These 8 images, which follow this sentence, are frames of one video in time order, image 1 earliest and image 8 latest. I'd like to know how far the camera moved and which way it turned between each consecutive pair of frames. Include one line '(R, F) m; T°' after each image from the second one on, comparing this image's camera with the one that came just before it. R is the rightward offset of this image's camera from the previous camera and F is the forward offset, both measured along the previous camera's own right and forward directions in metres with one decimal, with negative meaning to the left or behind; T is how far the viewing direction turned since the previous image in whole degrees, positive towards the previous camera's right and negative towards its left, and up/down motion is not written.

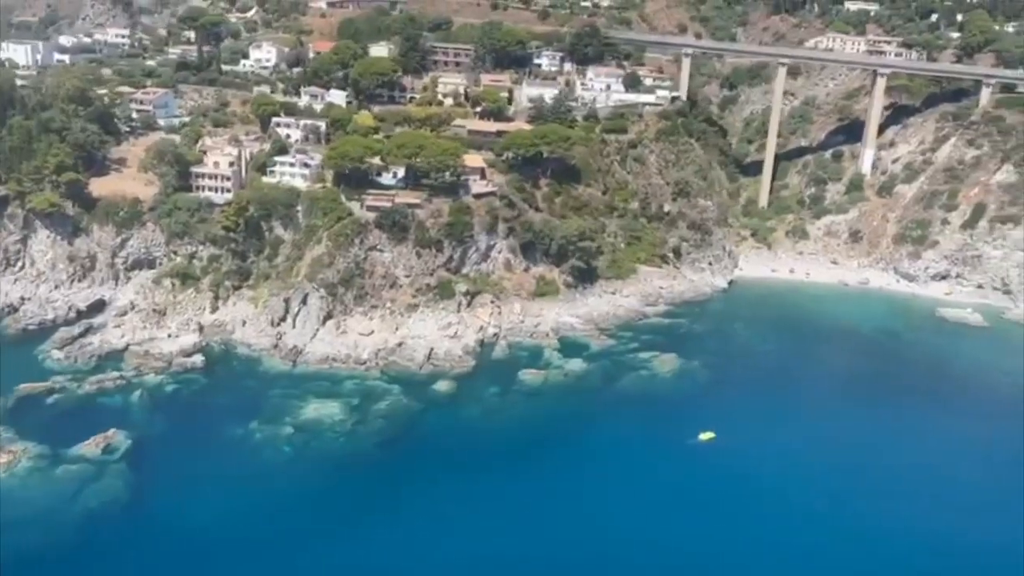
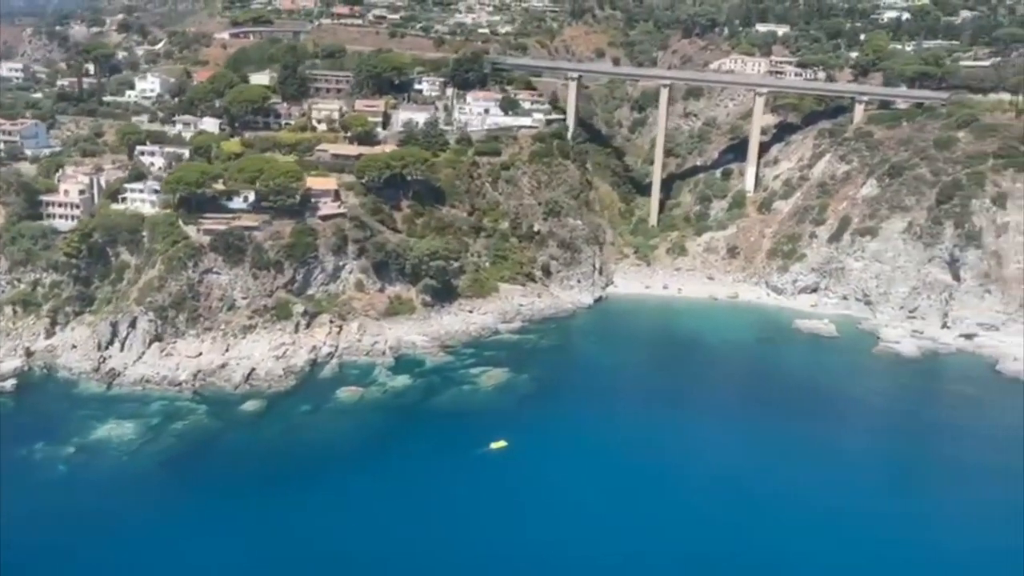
(+5.3, -0.6) m; +1°
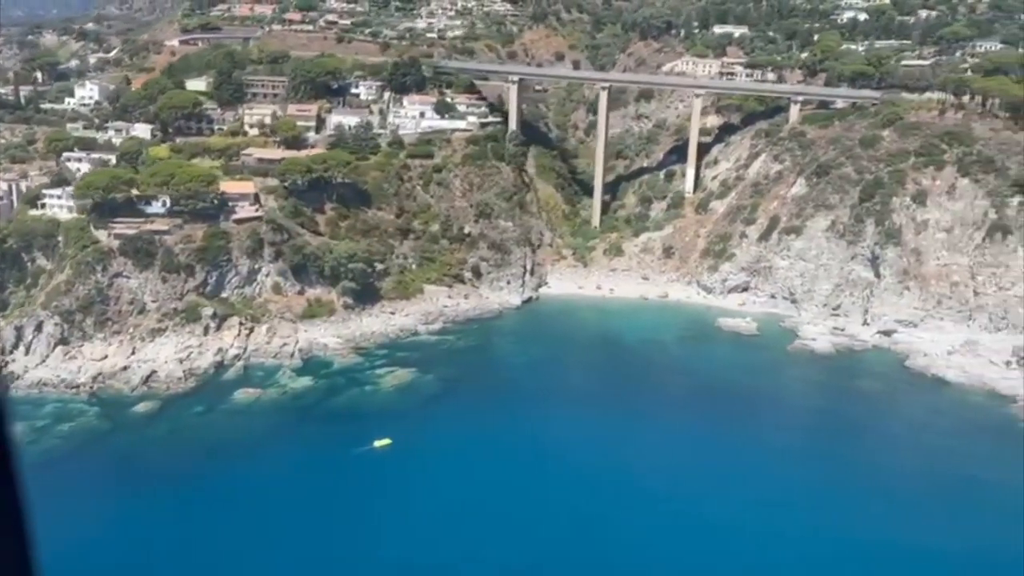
(+3.3, -0.3) m; 0°
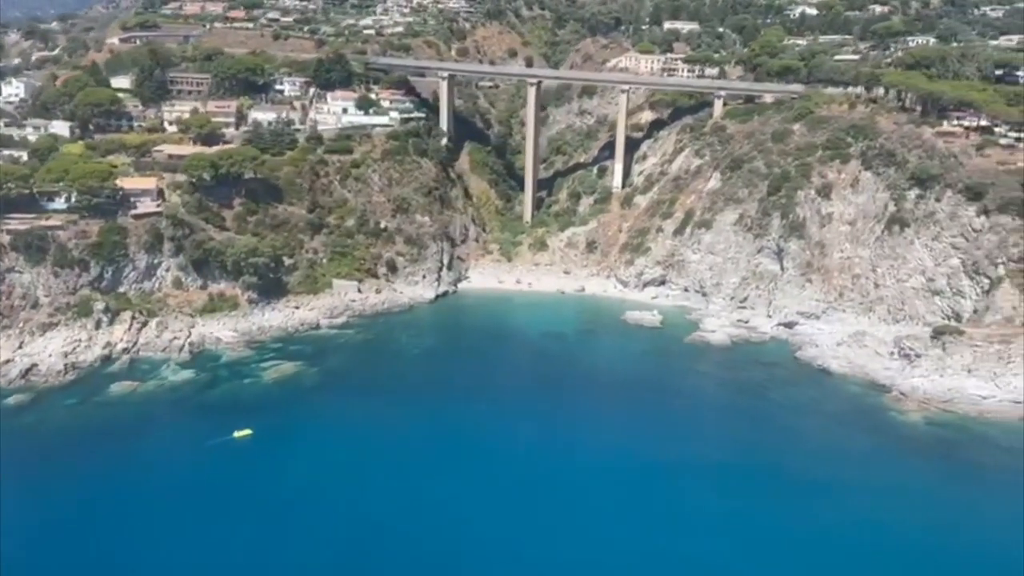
(+4.0, -0.3) m; 0°
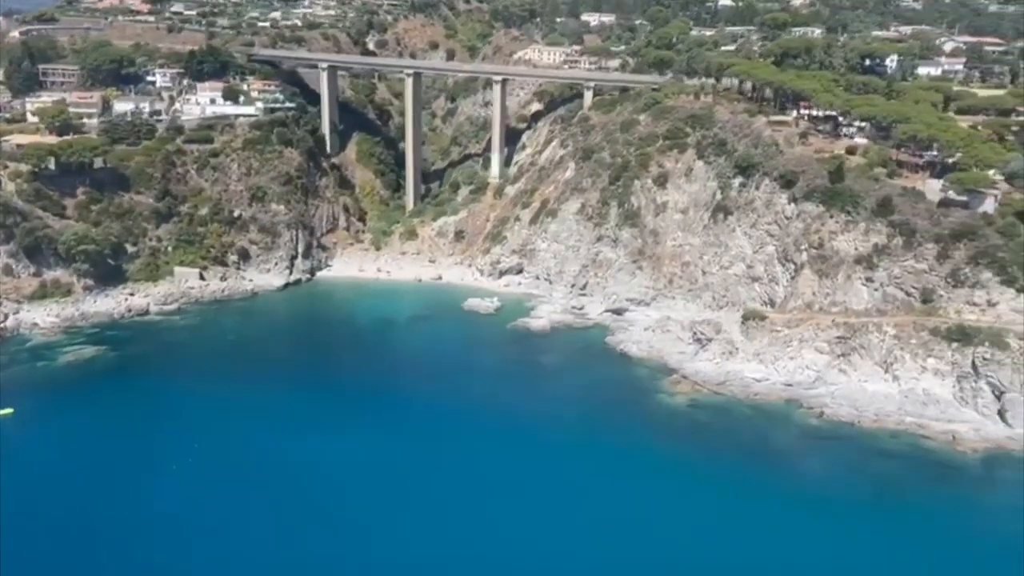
(+7.3, -0.6) m; 0°
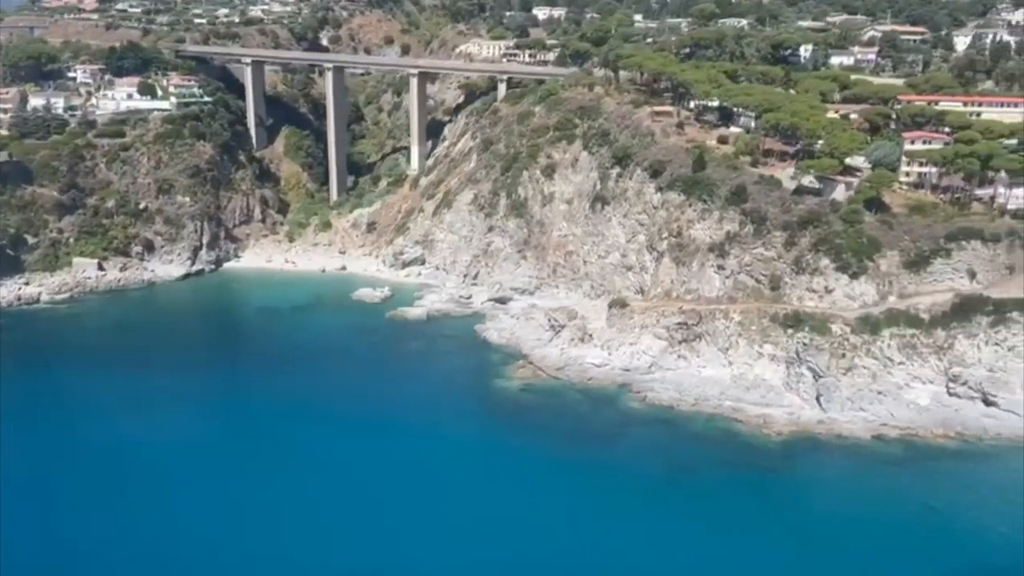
(+6.0, -0.5) m; -2°
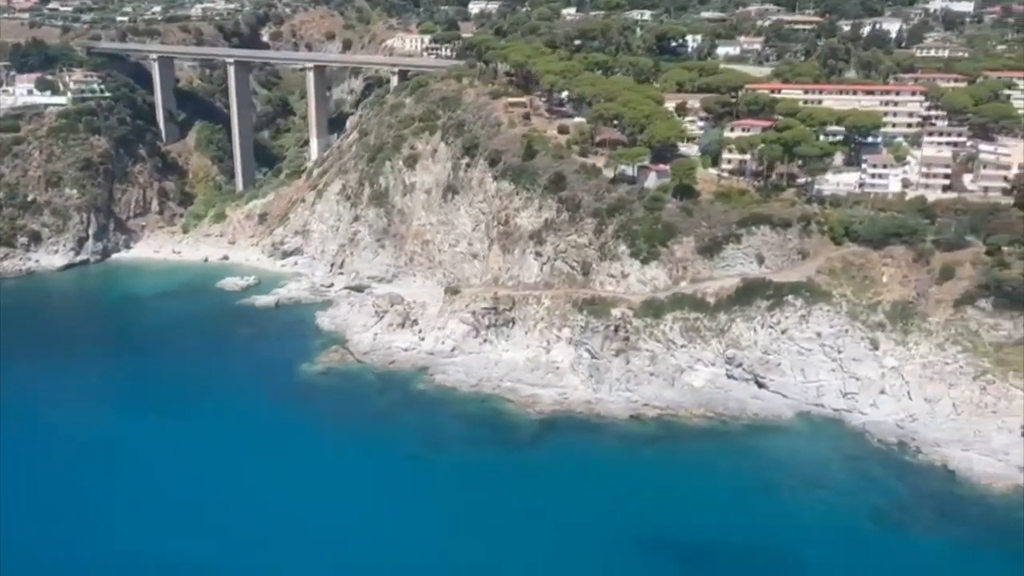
(+7.4, -0.6) m; -2°
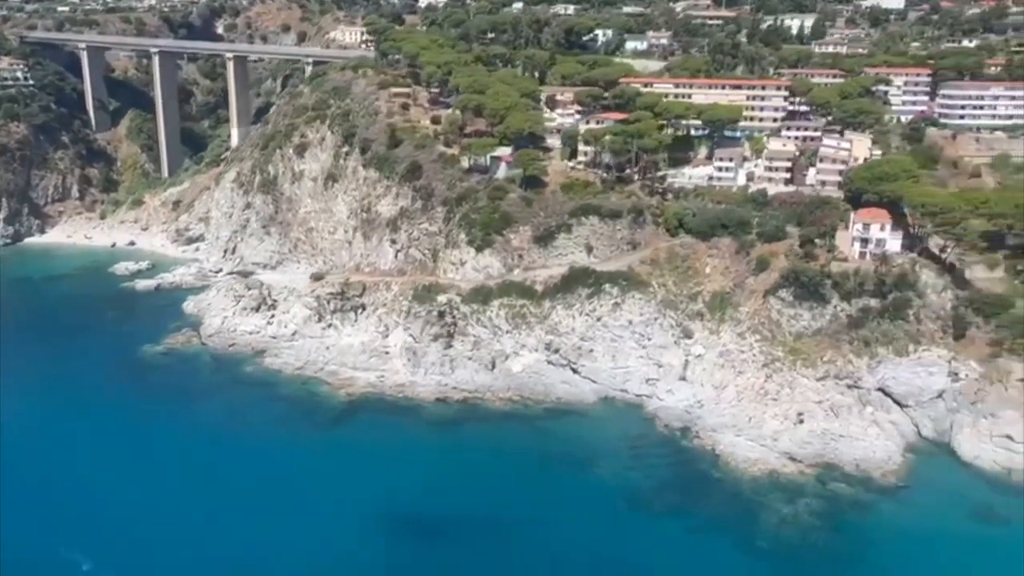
(+6.1, -0.6) m; -1°
